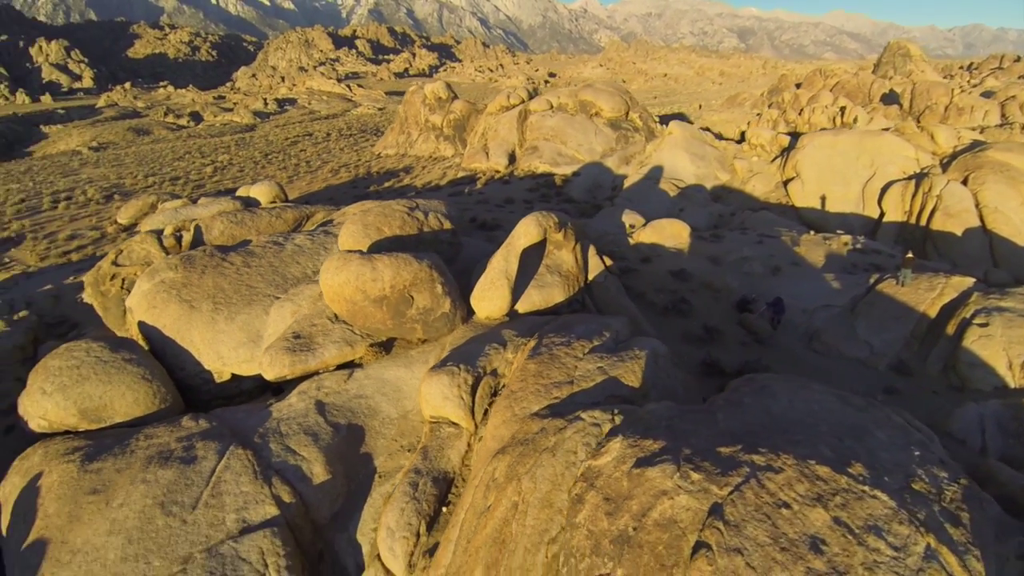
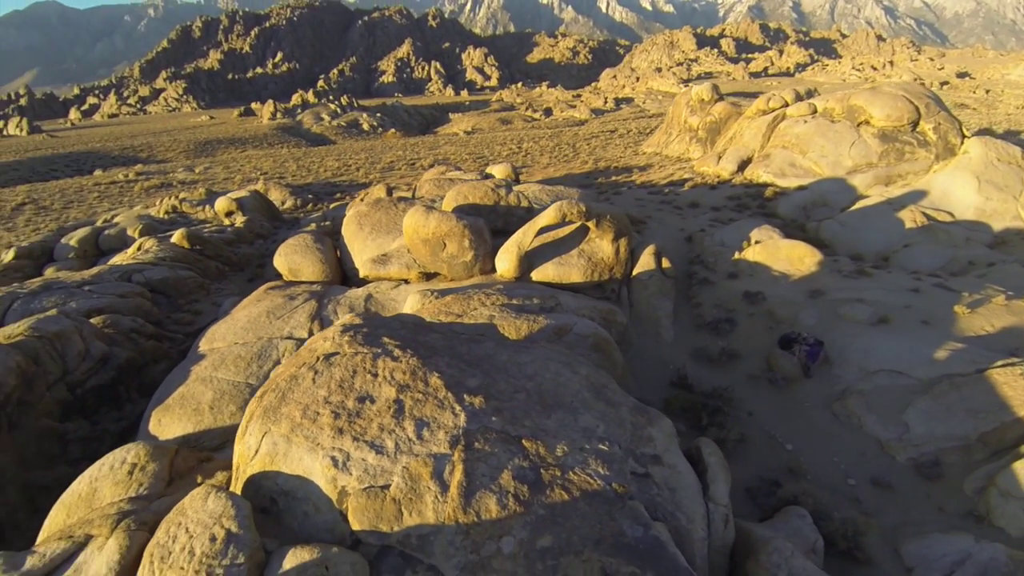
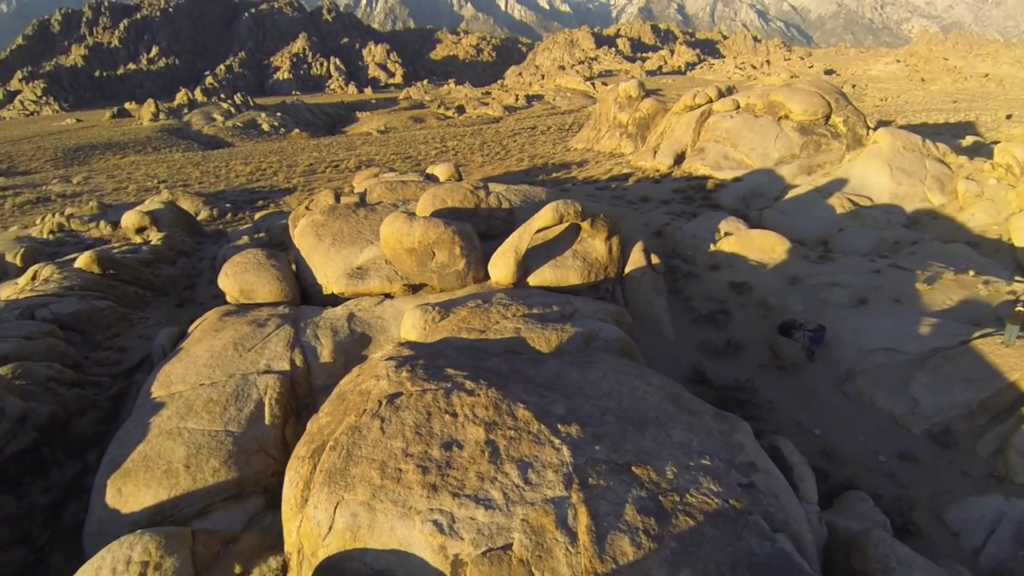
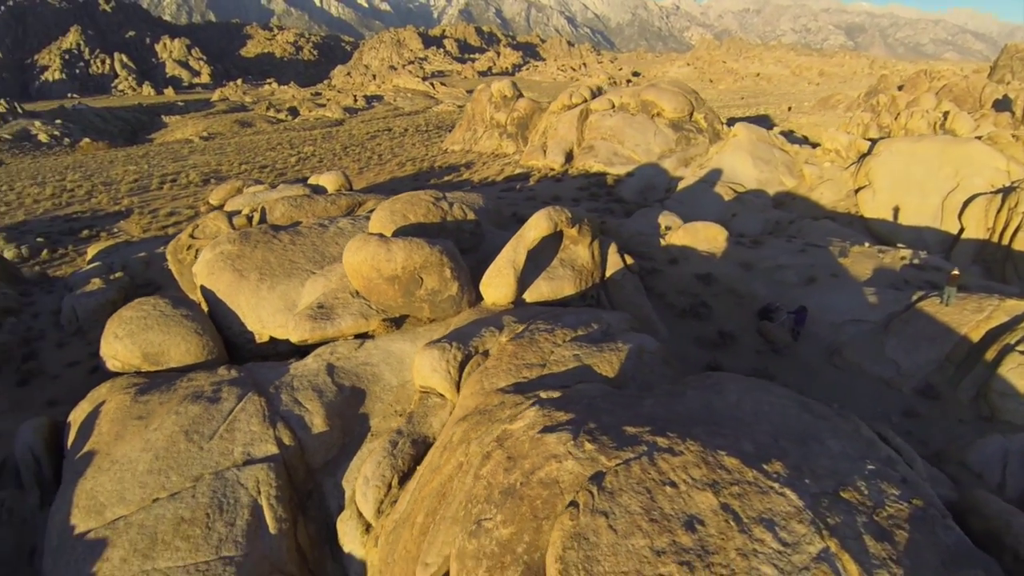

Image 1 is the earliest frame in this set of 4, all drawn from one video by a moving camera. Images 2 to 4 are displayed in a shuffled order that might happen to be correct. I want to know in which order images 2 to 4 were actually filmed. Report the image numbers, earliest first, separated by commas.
4, 3, 2
